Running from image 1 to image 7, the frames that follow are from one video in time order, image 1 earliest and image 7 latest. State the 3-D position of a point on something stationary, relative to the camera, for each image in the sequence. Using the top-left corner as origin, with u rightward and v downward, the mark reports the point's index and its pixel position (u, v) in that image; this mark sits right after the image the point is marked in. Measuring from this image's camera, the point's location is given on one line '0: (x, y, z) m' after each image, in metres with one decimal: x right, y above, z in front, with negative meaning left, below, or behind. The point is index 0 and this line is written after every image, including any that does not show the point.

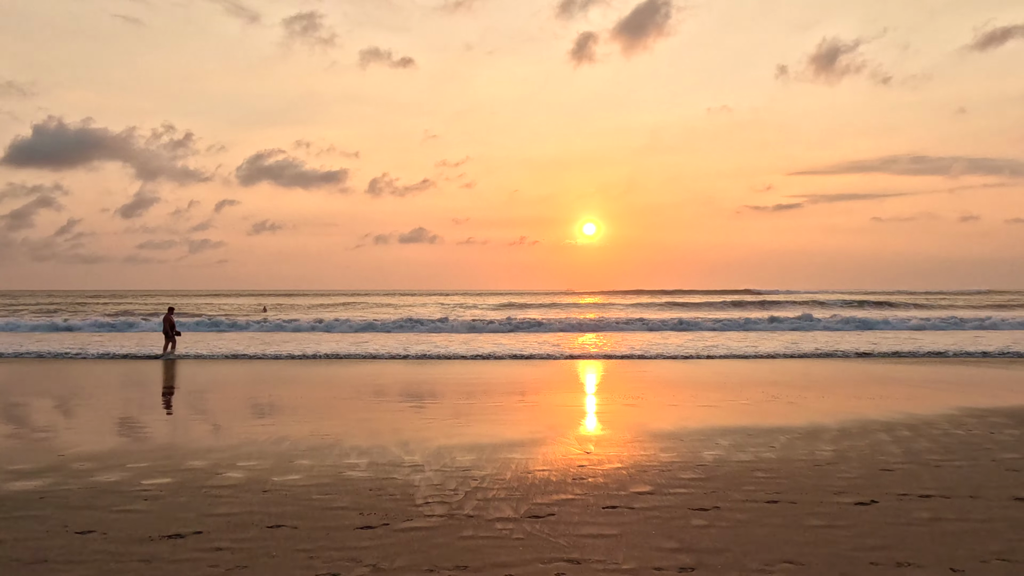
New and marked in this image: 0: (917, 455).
0: (+3.1, -1.3, +4.6) m
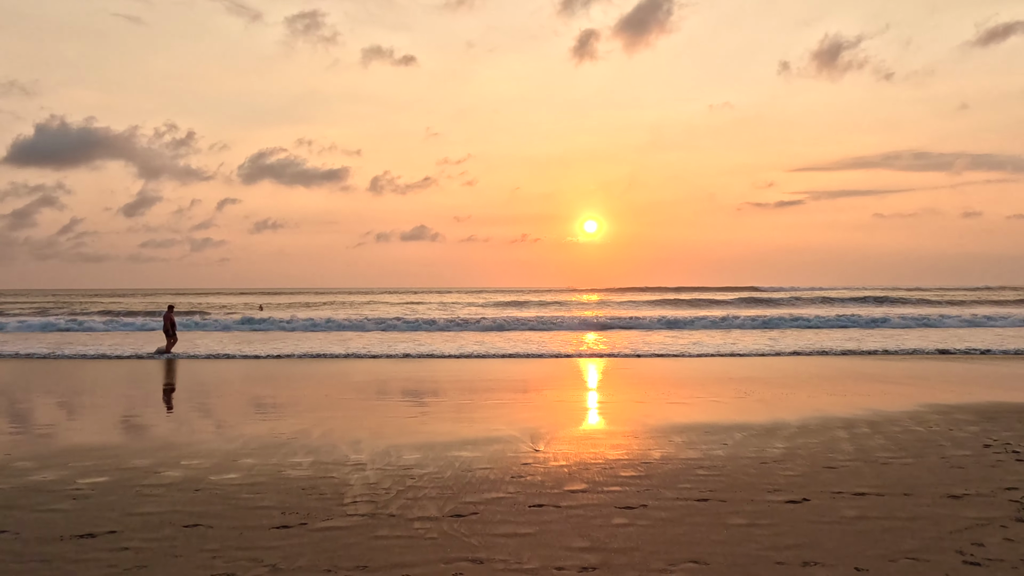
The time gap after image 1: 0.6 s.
0: (+2.7, -1.2, +4.5) m
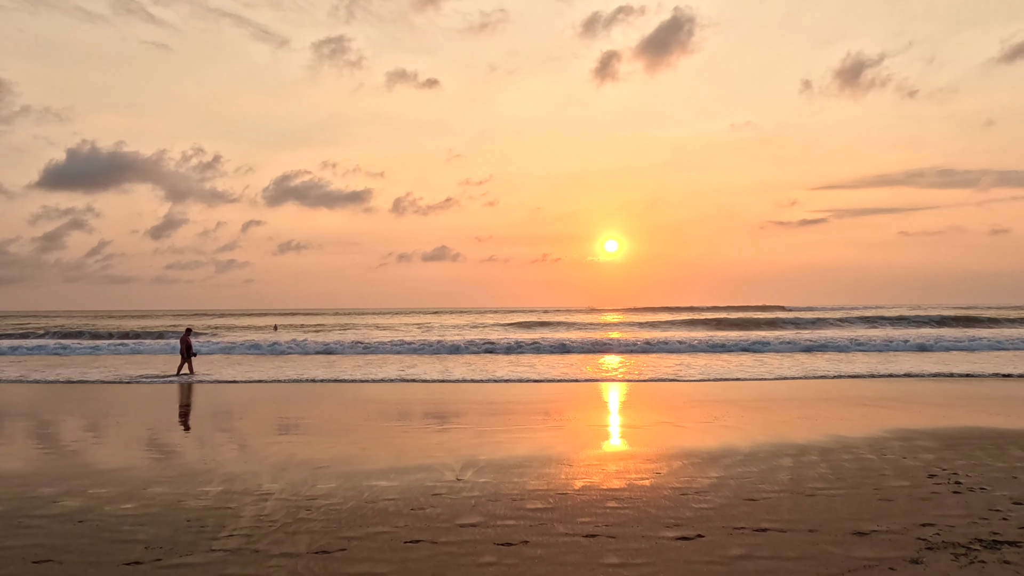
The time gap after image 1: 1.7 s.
0: (+2.0, -1.4, +4.3) m
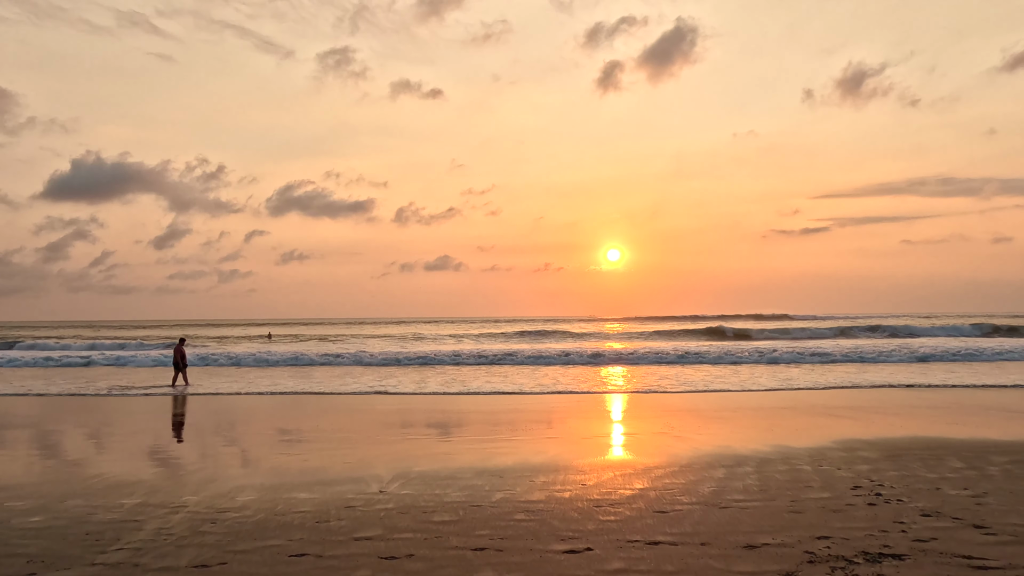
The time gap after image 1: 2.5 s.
0: (+1.5, -1.5, +4.3) m
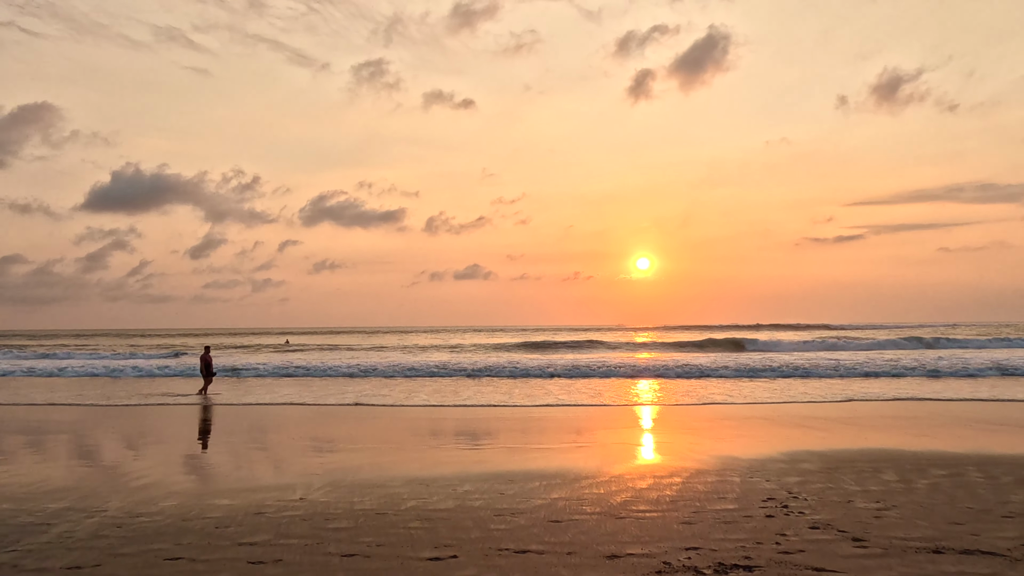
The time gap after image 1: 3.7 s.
0: (+0.8, -1.5, +4.3) m
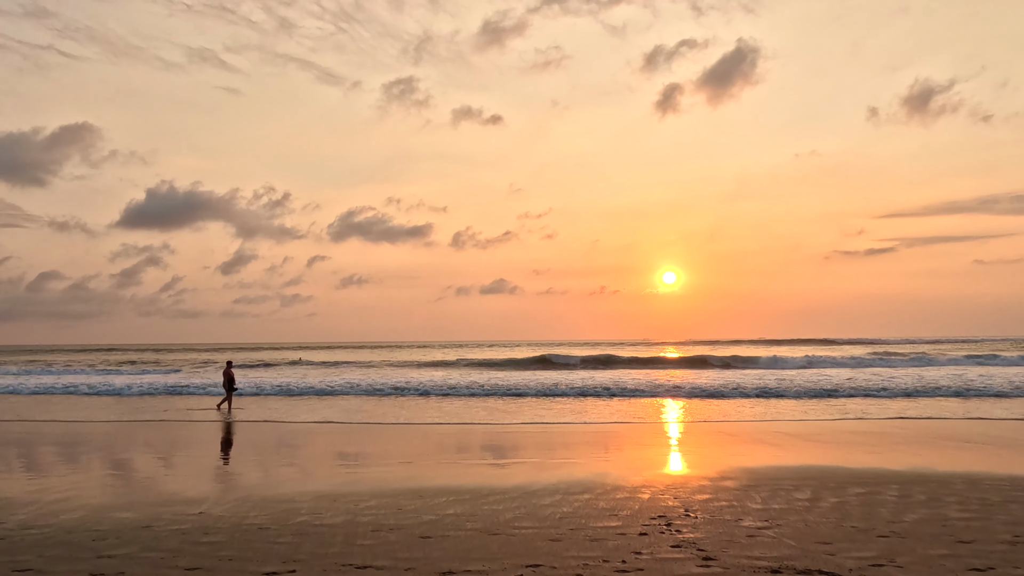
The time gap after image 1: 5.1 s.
0: (0.0, -1.6, +4.2) m
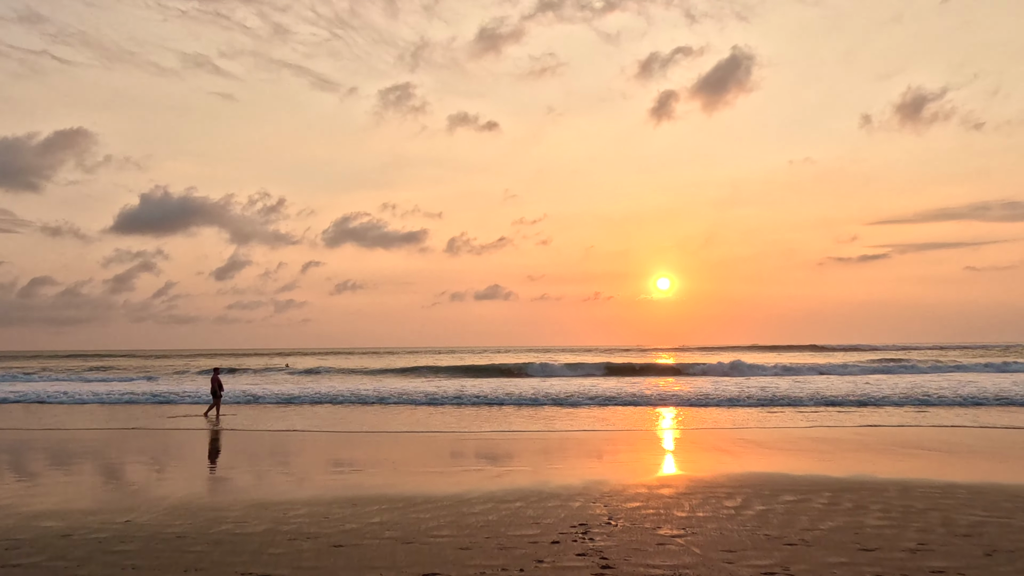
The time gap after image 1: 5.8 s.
0: (-0.5, -1.7, +4.2) m
